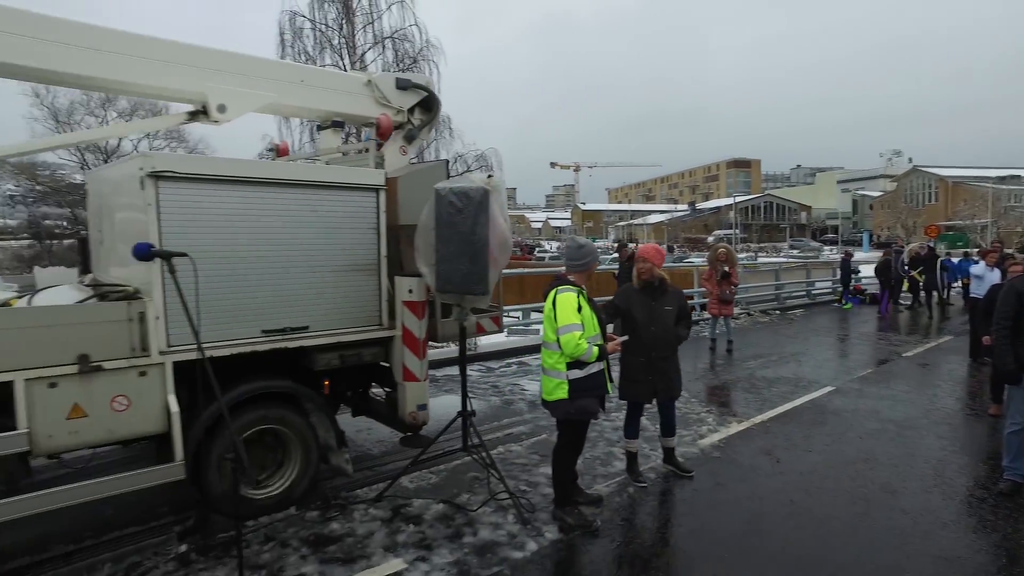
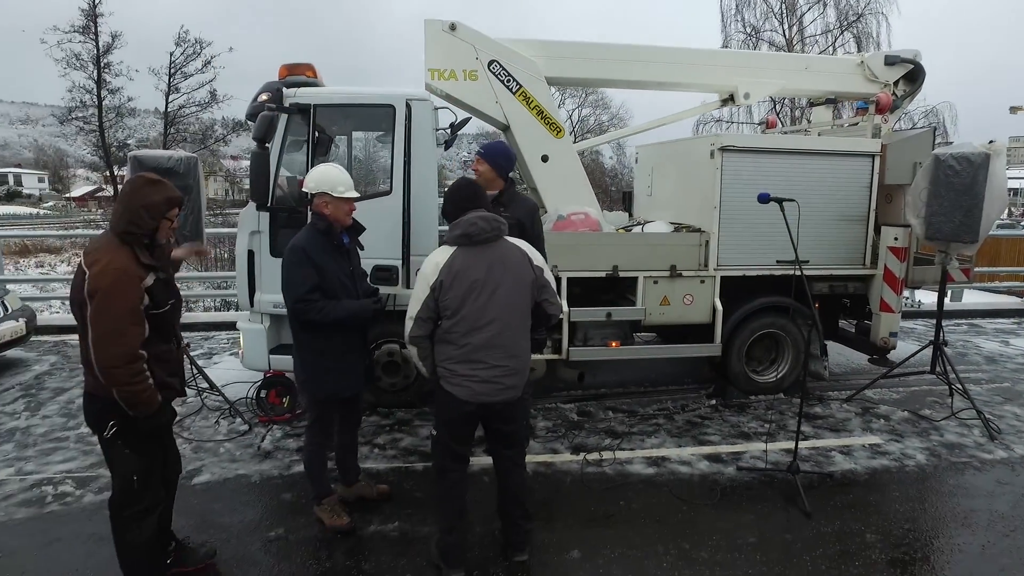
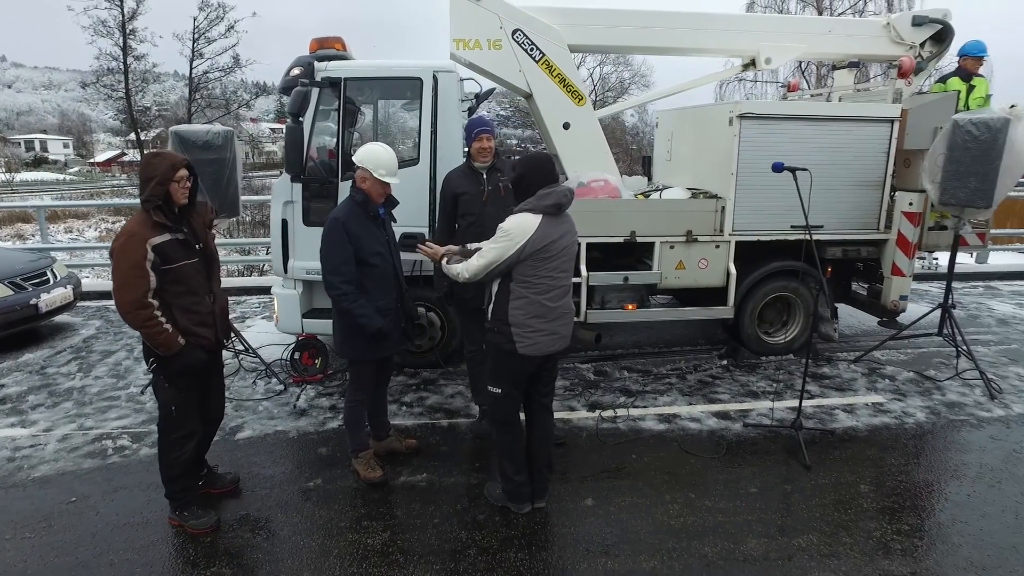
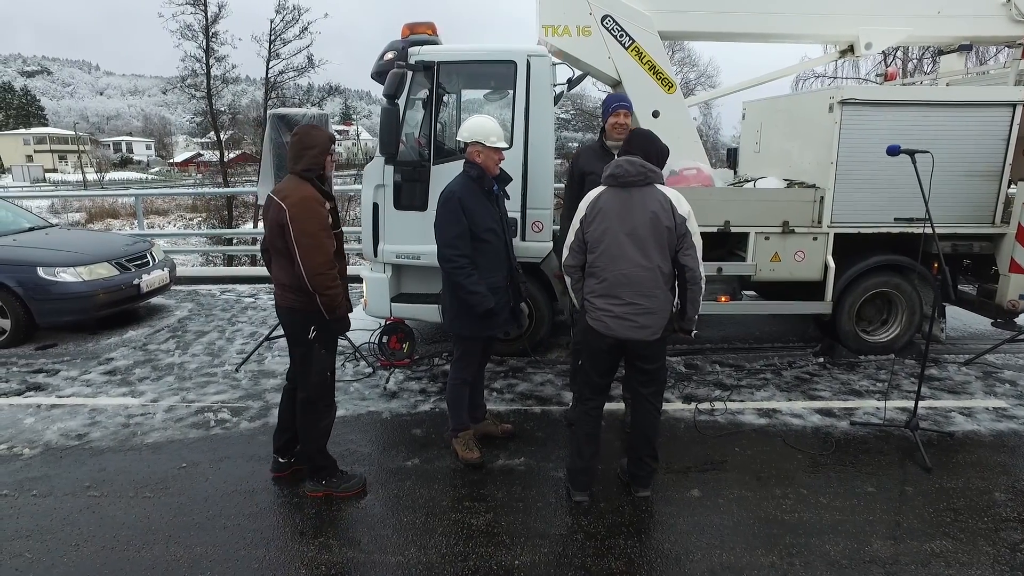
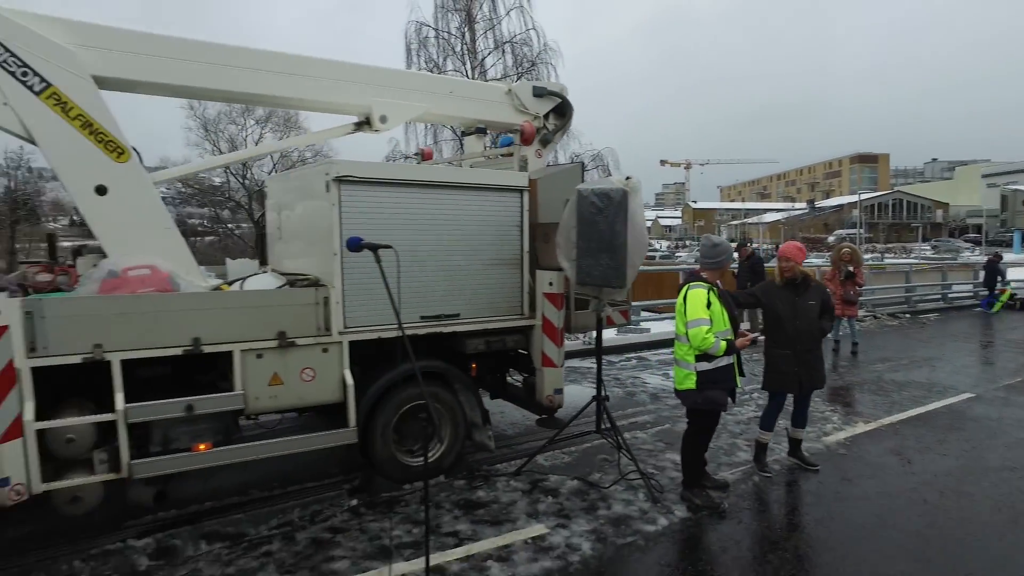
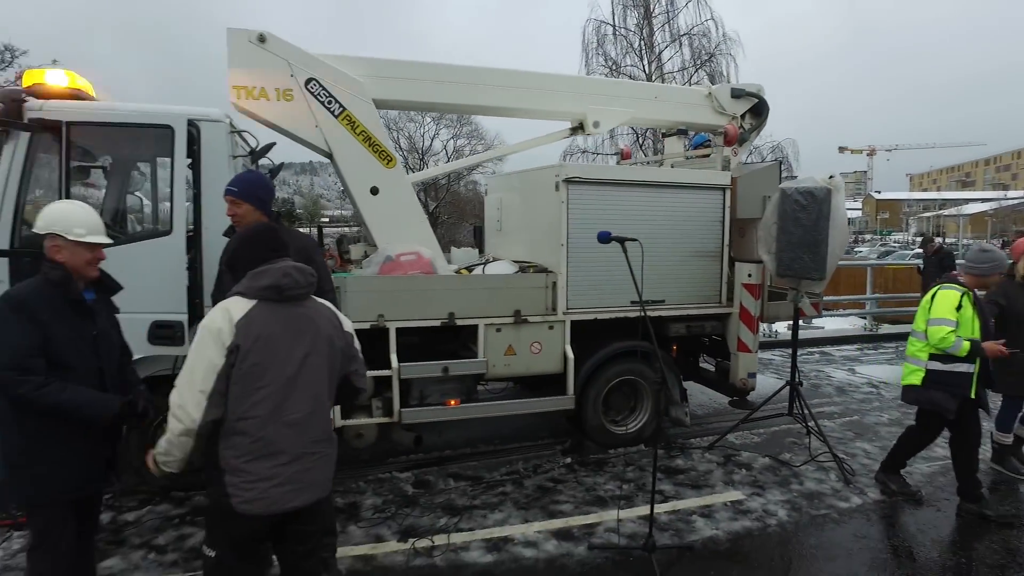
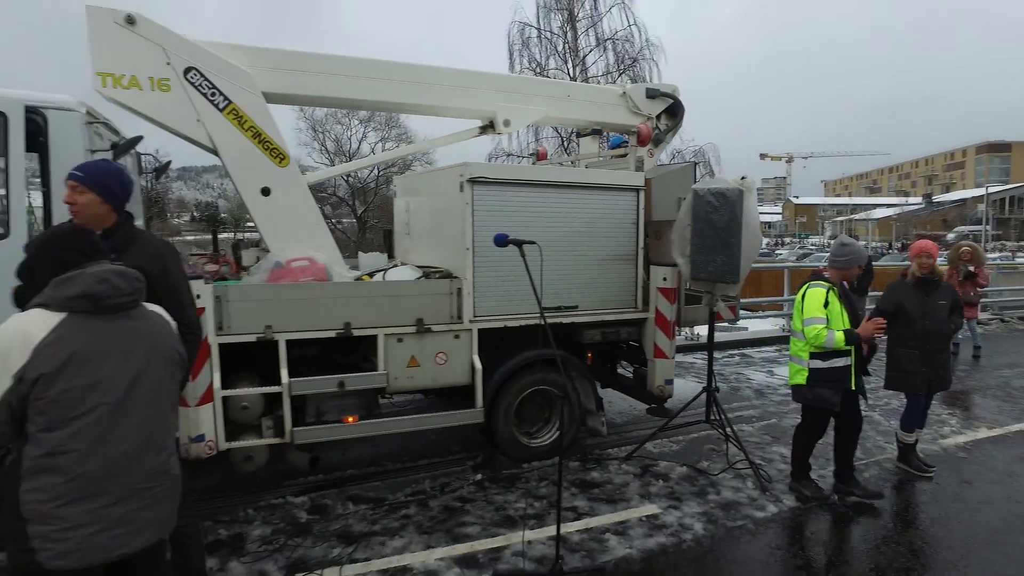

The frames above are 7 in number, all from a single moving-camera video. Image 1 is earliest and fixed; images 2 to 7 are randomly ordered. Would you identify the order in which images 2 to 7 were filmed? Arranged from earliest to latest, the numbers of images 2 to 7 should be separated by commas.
5, 7, 6, 2, 4, 3
